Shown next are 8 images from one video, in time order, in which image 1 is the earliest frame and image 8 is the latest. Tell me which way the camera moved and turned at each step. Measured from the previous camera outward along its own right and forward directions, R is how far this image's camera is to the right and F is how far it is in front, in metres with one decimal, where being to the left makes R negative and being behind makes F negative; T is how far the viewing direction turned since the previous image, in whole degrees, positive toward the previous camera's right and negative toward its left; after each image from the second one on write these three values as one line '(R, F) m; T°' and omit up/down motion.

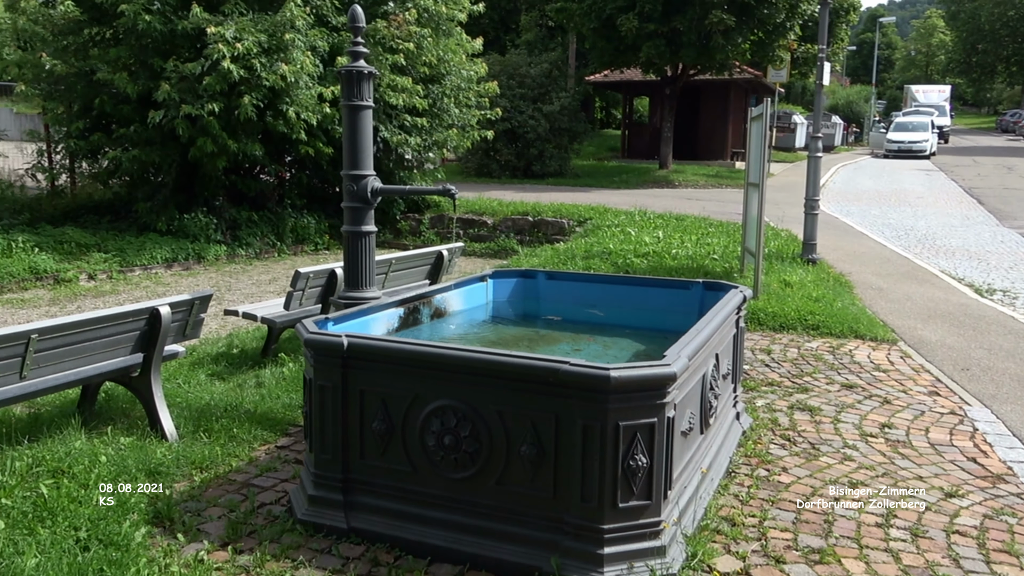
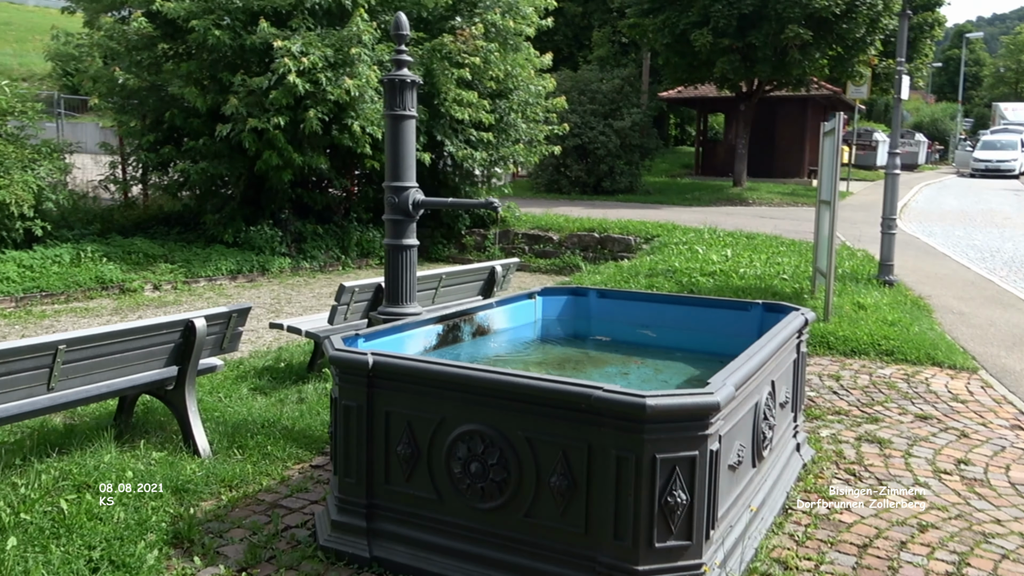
(+0.1, +0.2) m; -5°
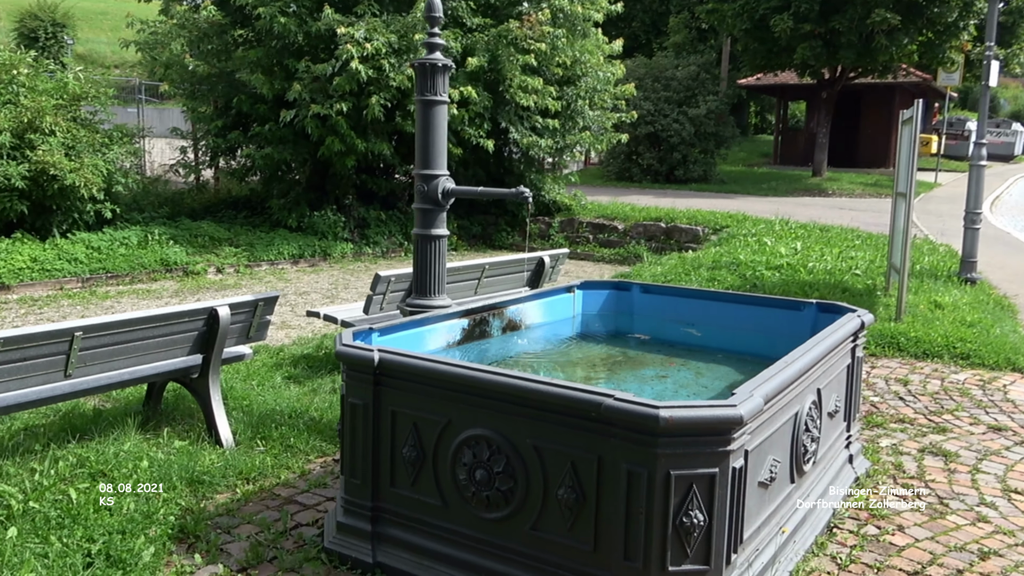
(+0.2, +0.2) m; -5°
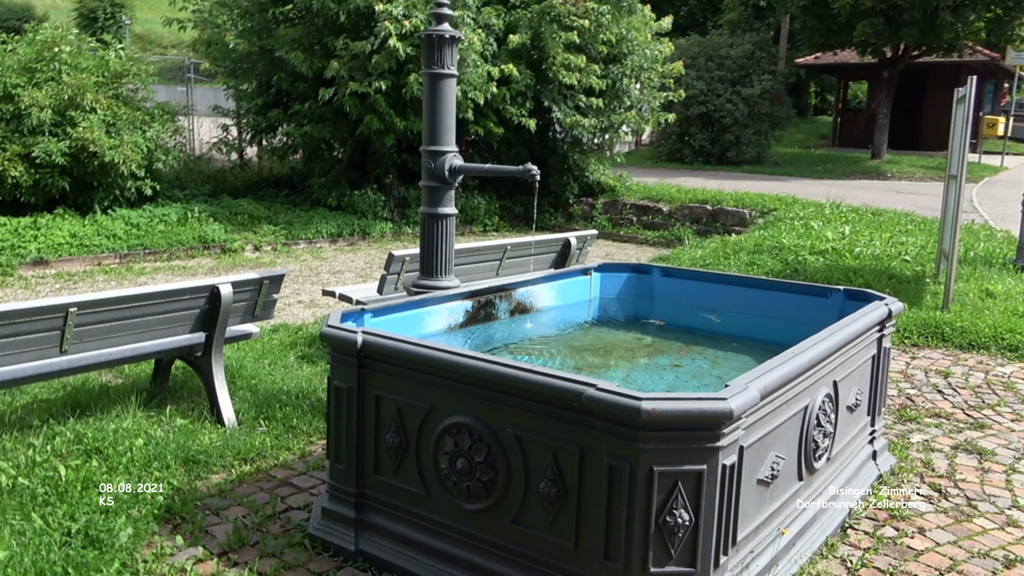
(+0.2, +0.2) m; -3°
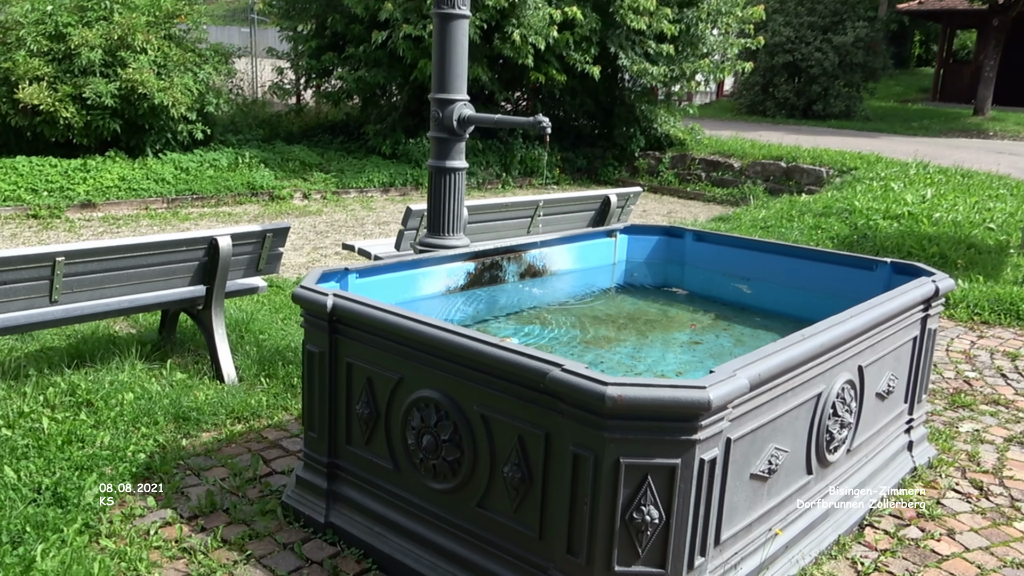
(+0.3, +0.3) m; -5°
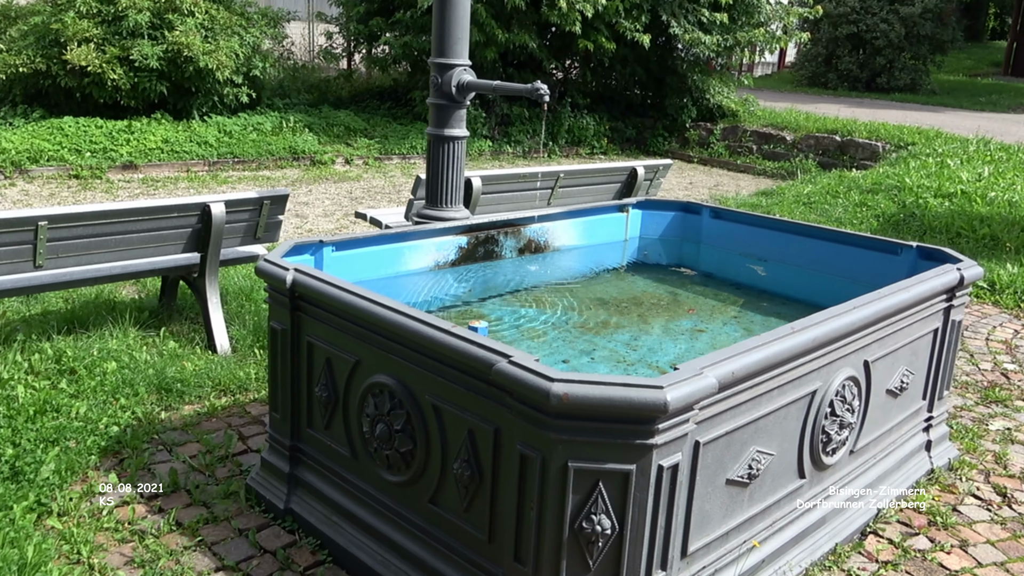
(+0.3, +0.2) m; -4°
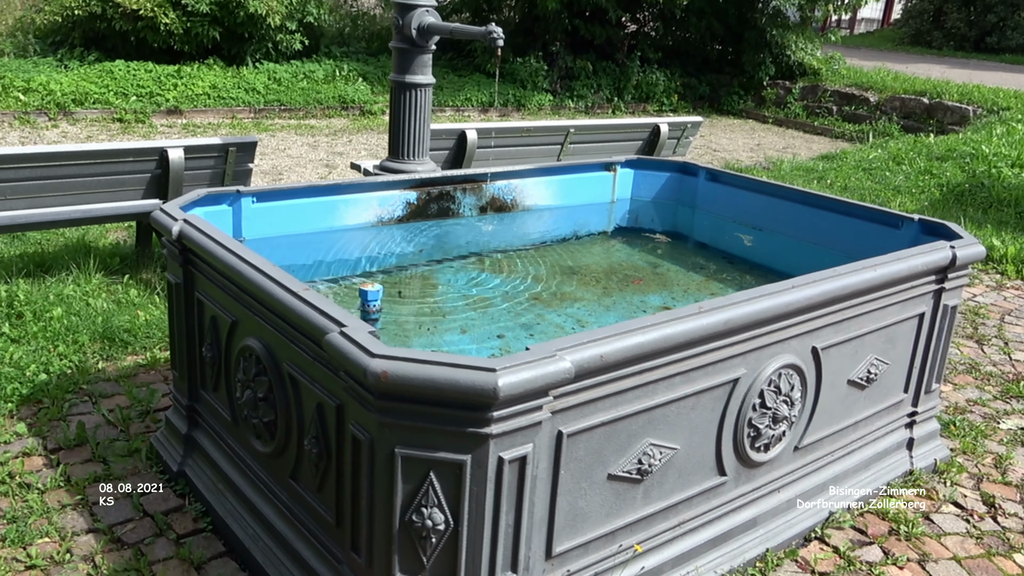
(+0.6, +0.3) m; -6°
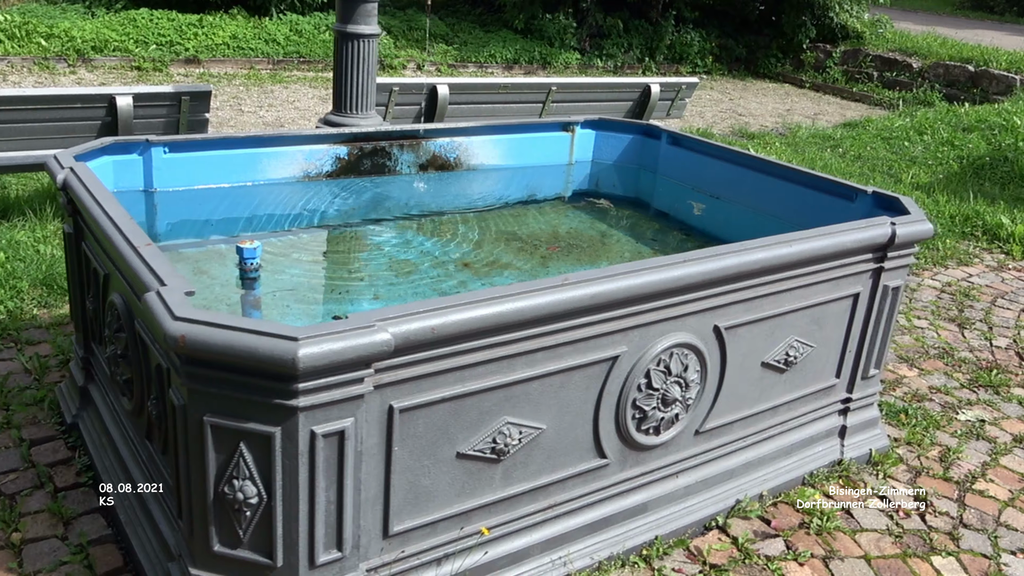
(+0.5, +0.1) m; -3°
